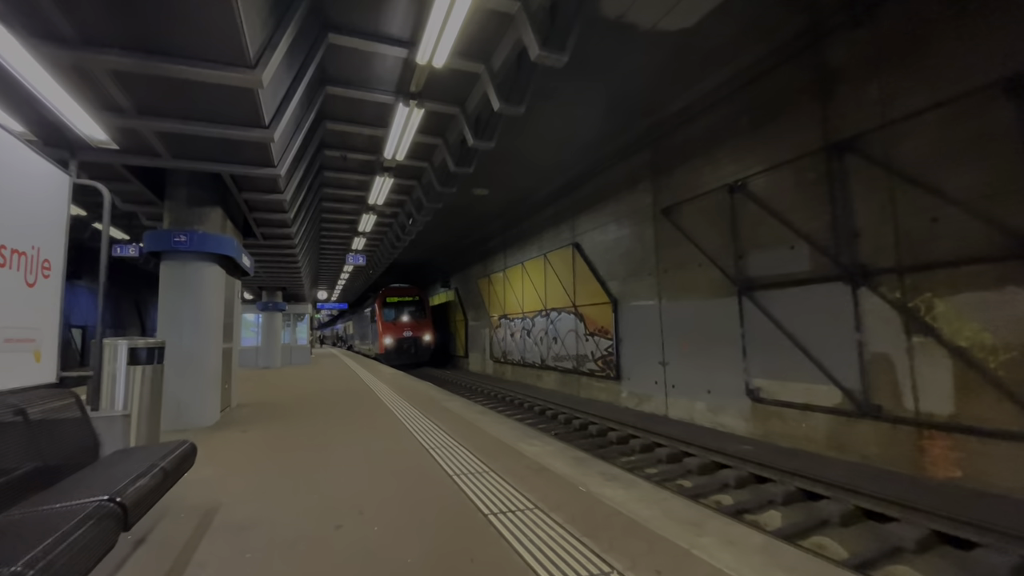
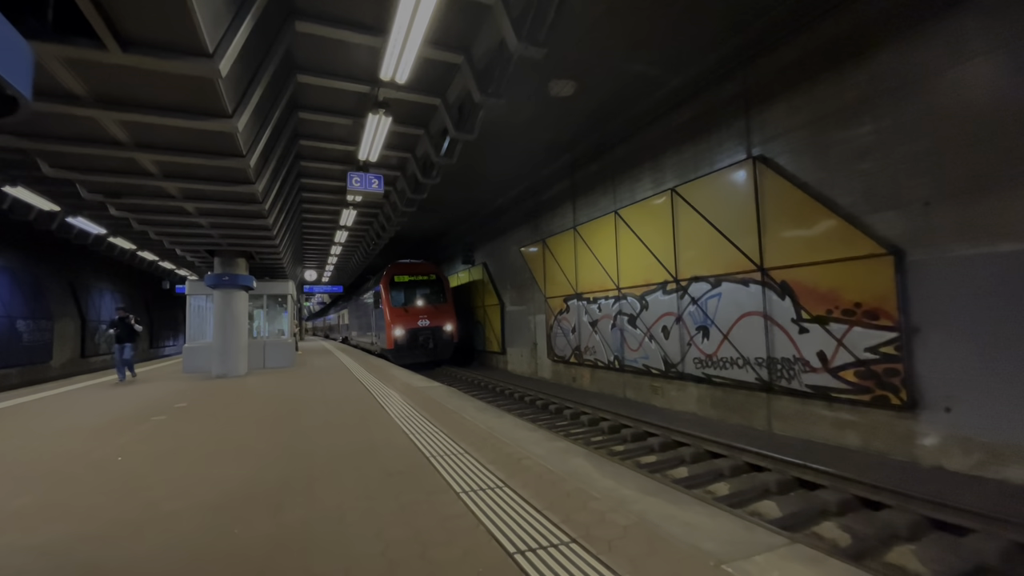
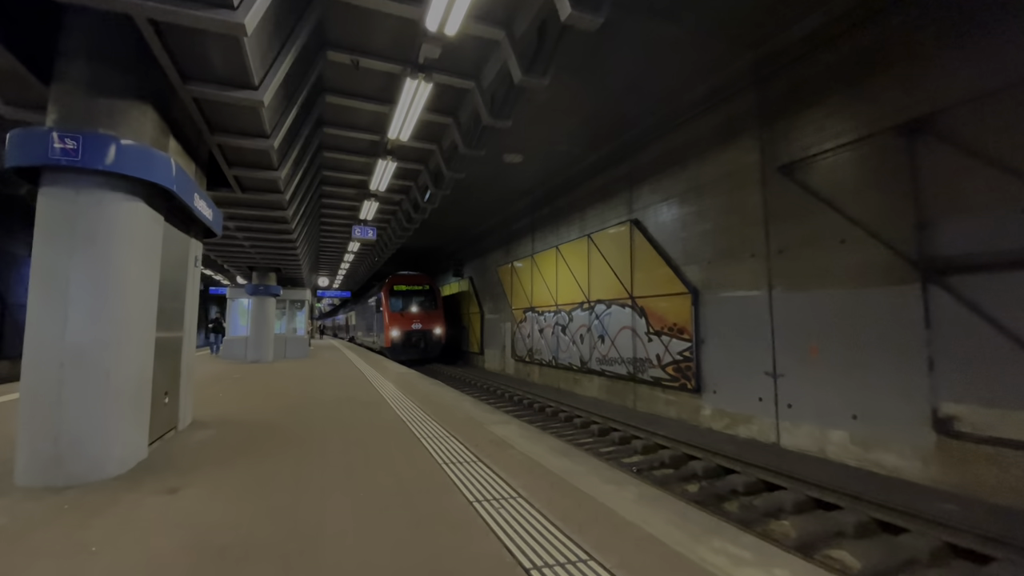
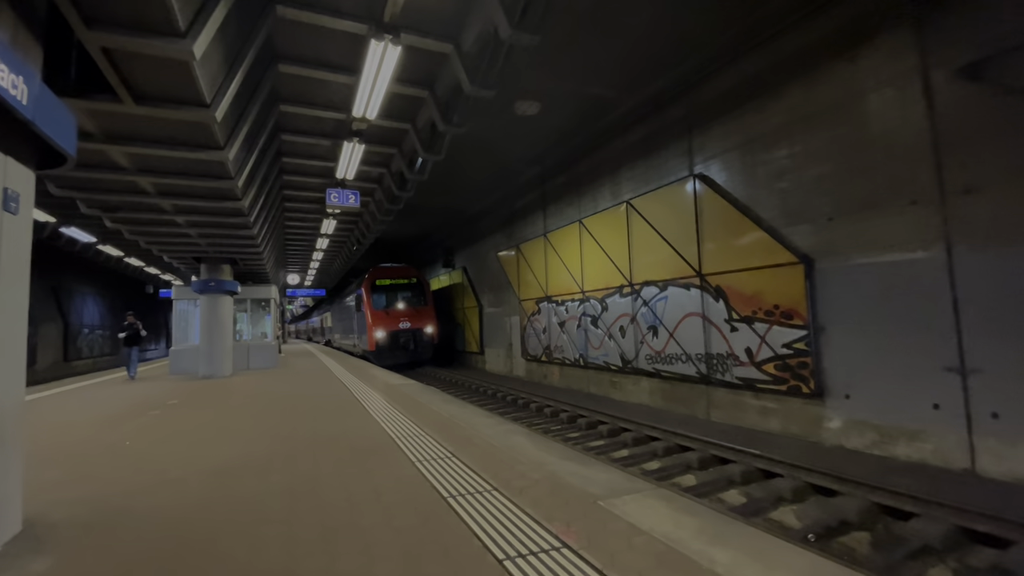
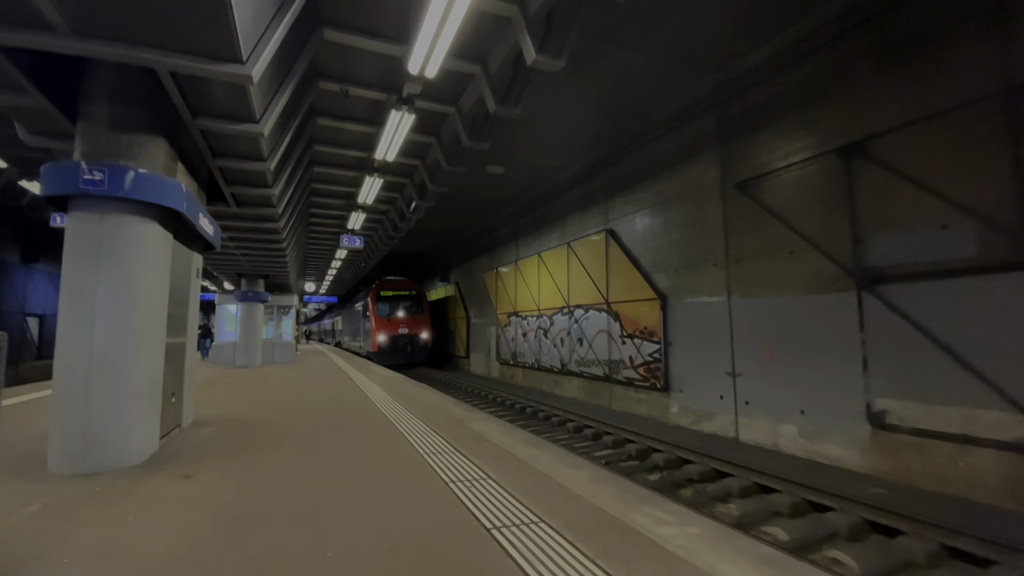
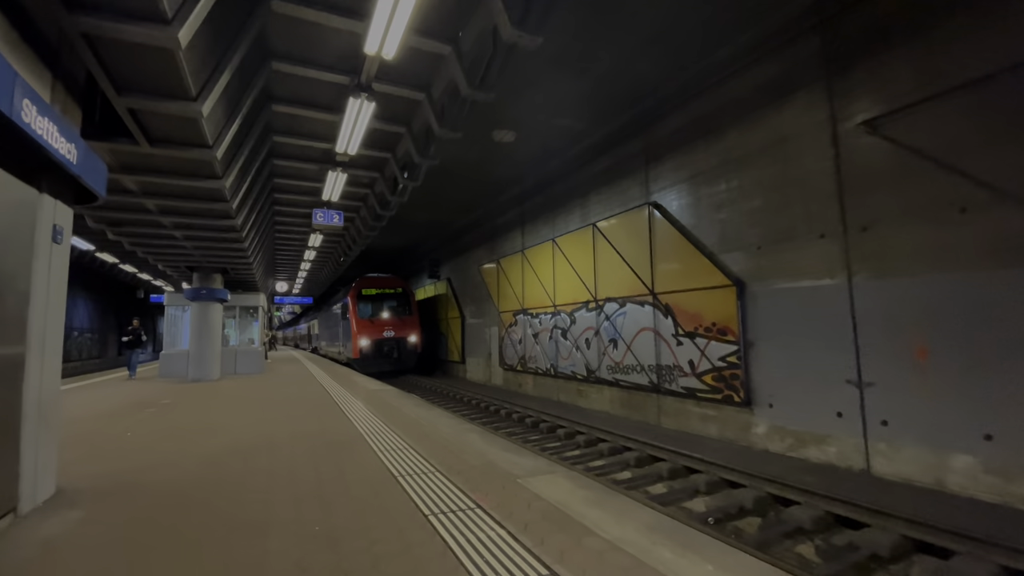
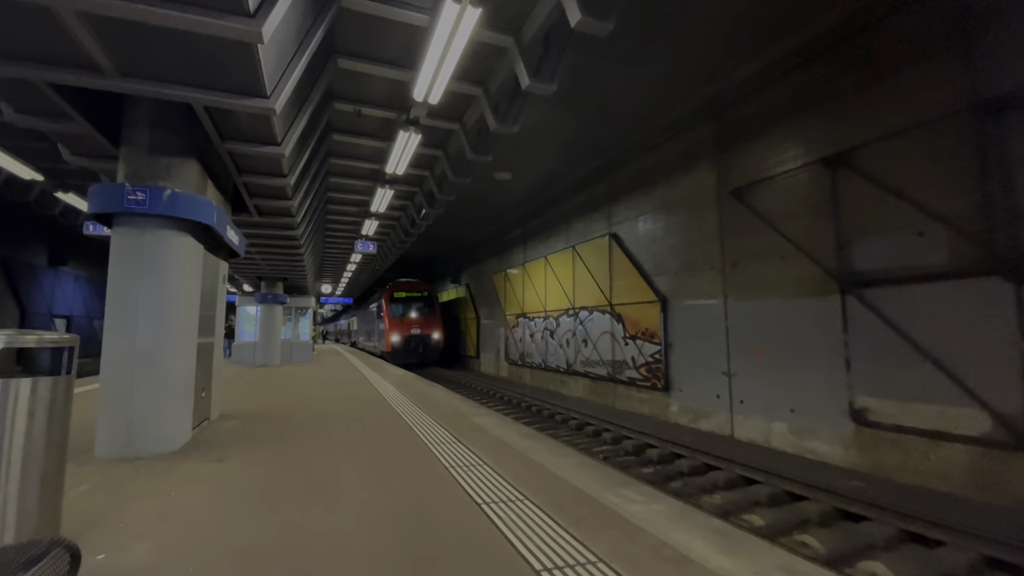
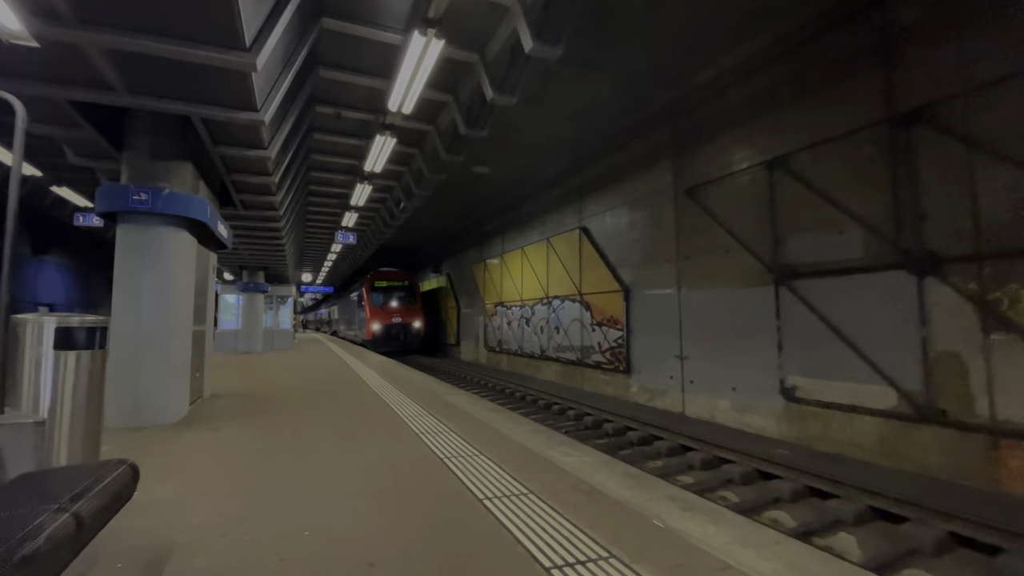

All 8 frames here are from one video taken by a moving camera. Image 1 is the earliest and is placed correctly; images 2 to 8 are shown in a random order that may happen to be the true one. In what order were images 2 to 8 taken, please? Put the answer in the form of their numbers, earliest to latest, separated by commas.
8, 7, 5, 3, 6, 4, 2
